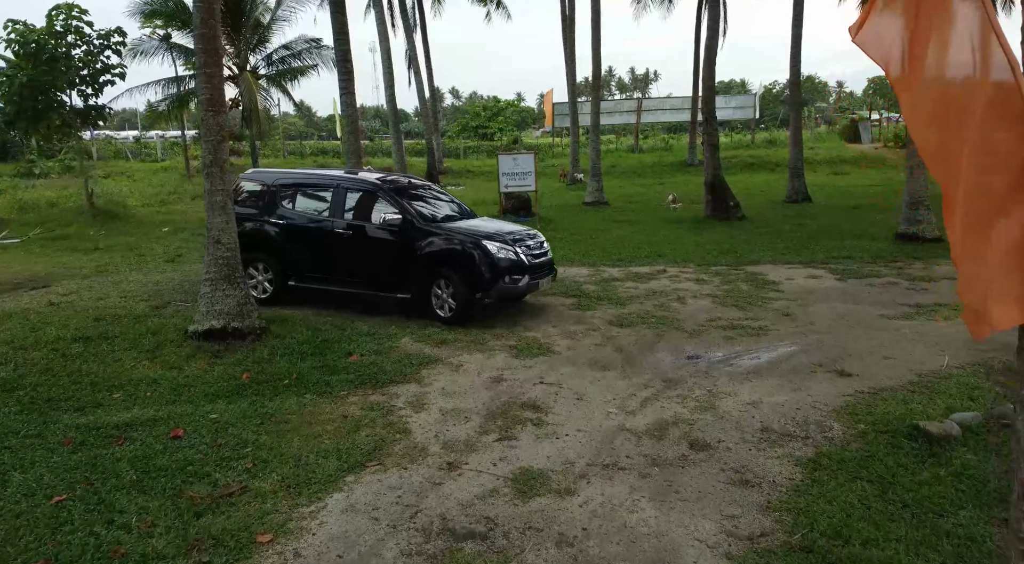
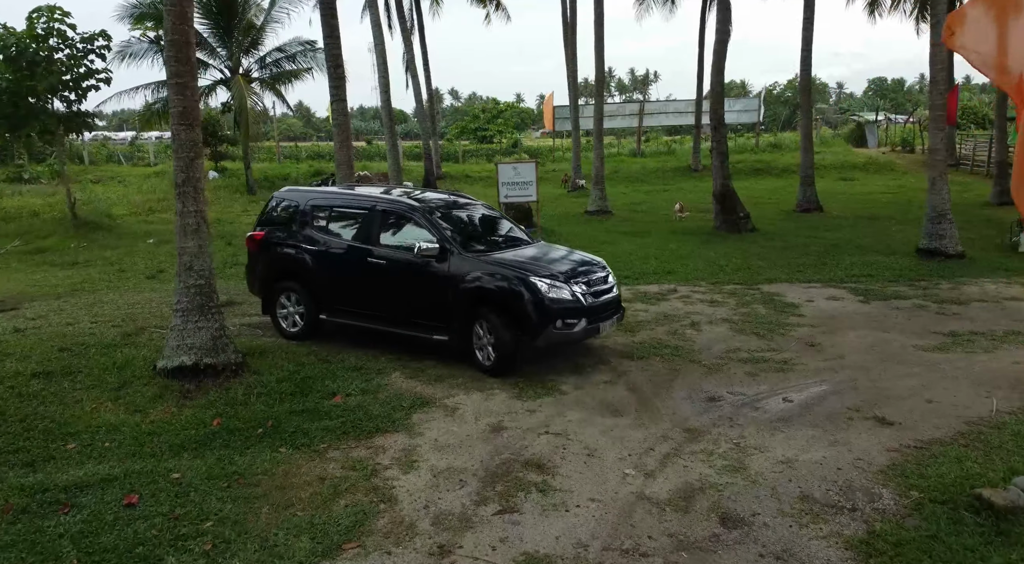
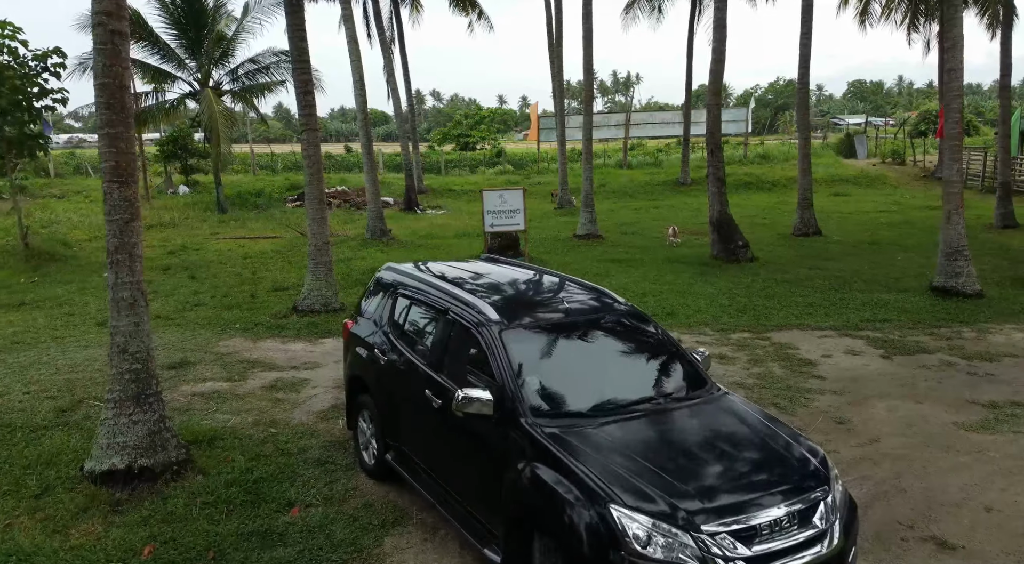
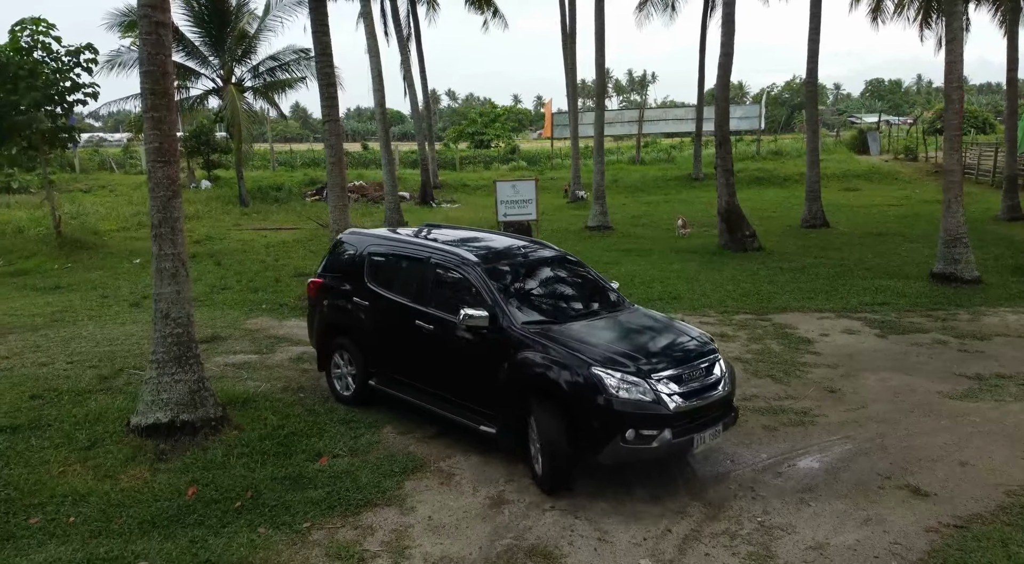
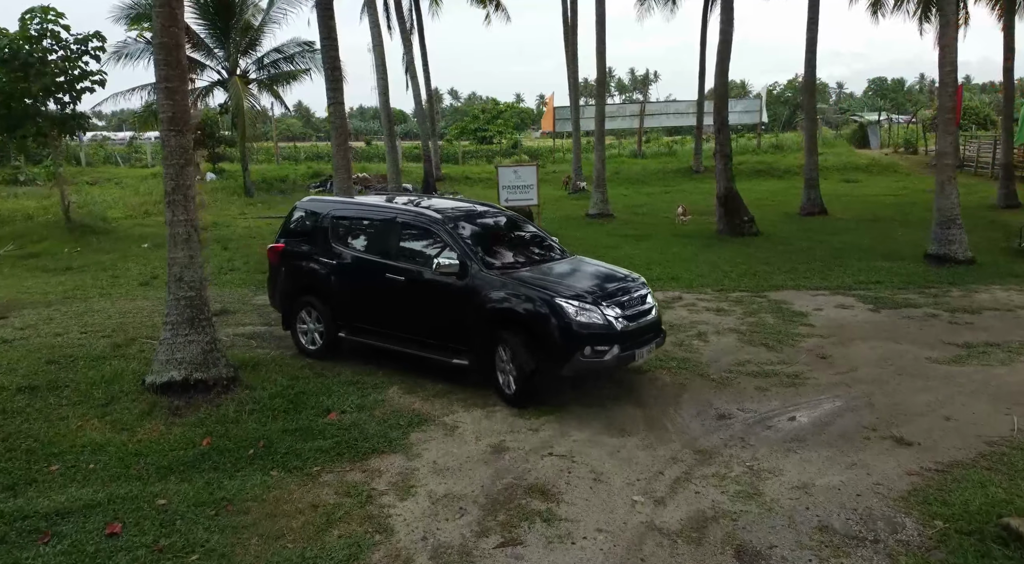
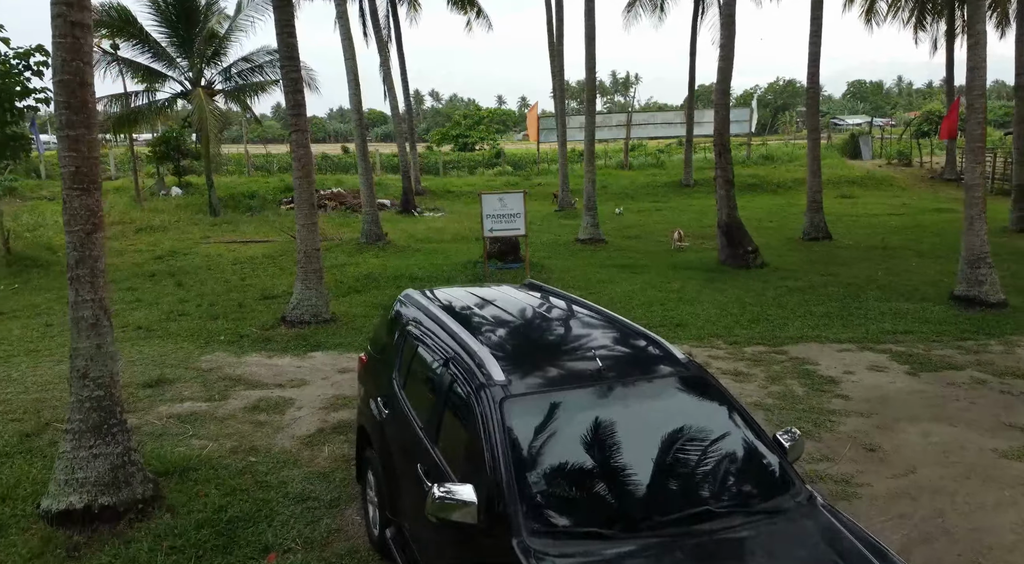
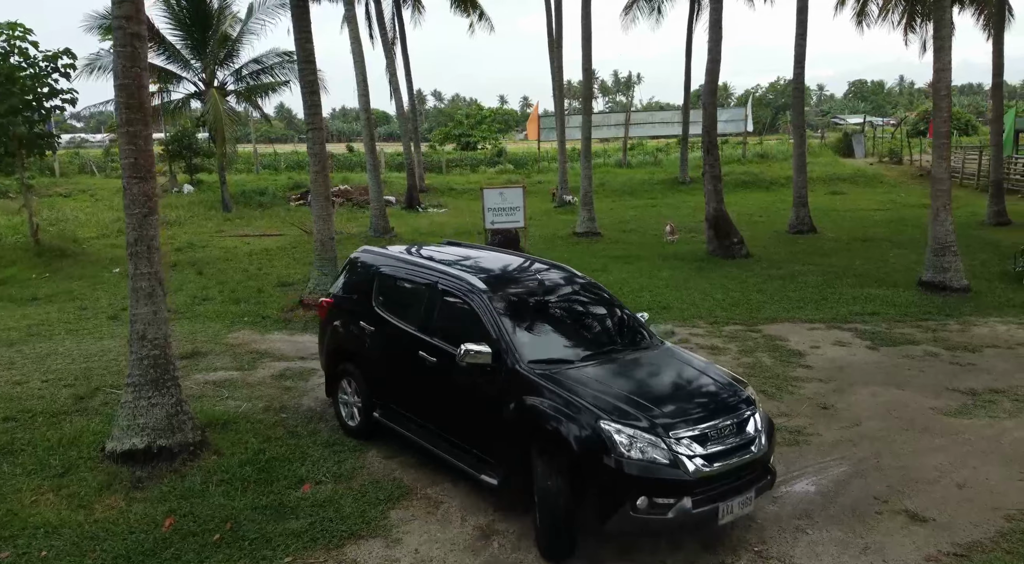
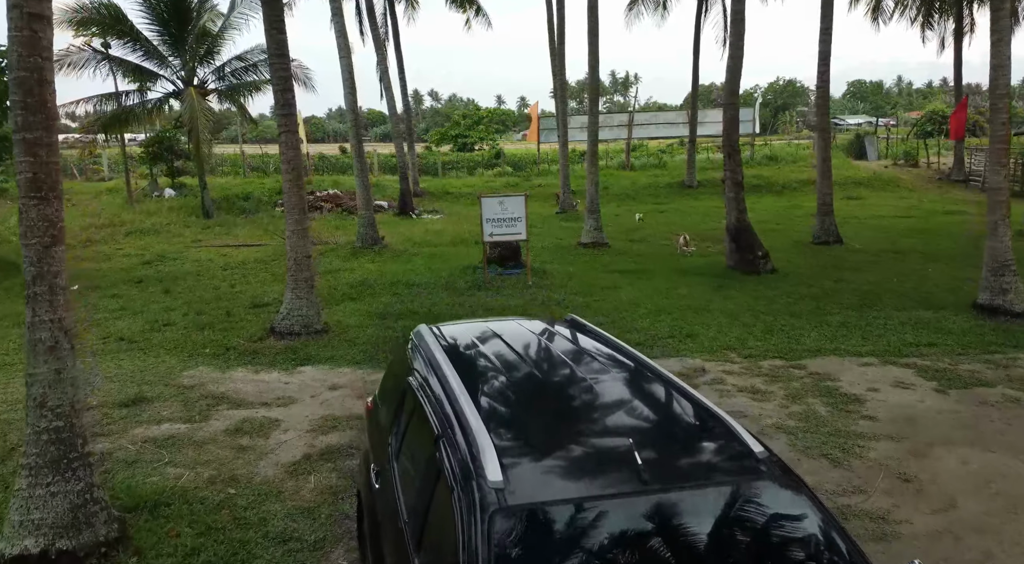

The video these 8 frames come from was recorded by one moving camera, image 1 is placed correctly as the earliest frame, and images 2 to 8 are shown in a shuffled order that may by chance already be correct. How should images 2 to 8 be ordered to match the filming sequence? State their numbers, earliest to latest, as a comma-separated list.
2, 5, 4, 7, 3, 6, 8
